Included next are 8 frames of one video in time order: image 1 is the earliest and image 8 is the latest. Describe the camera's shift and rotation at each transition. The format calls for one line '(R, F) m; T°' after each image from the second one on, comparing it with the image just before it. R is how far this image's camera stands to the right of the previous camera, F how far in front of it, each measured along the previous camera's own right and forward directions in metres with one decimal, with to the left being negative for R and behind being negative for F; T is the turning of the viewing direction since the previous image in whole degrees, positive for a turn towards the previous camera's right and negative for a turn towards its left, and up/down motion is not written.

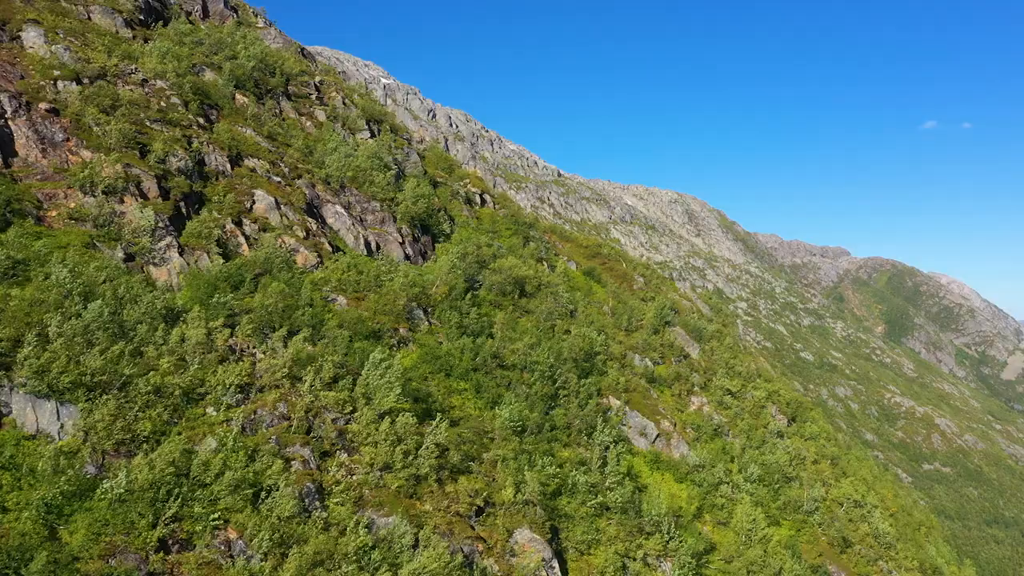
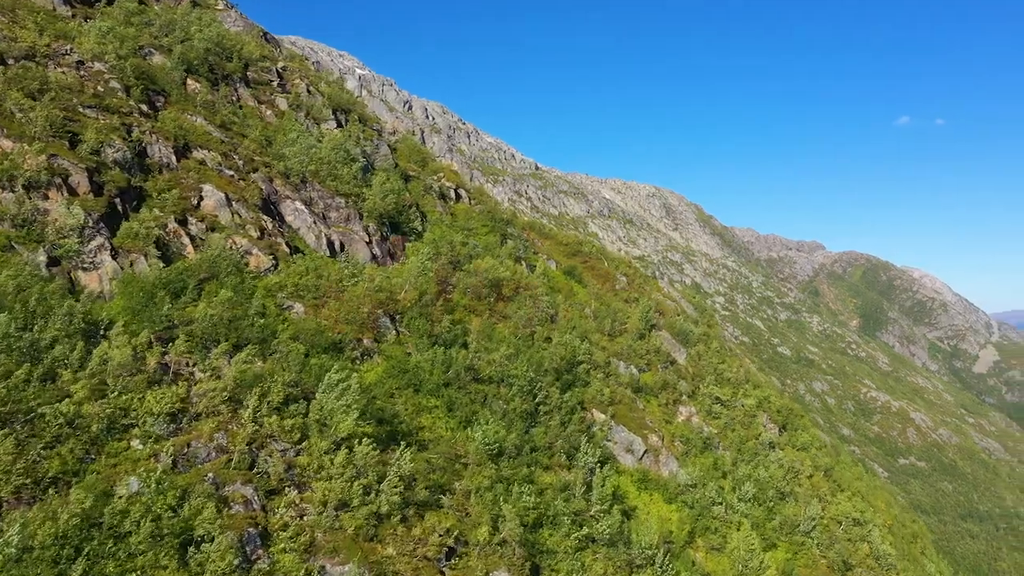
(+0.1, +3.7) m; +2°
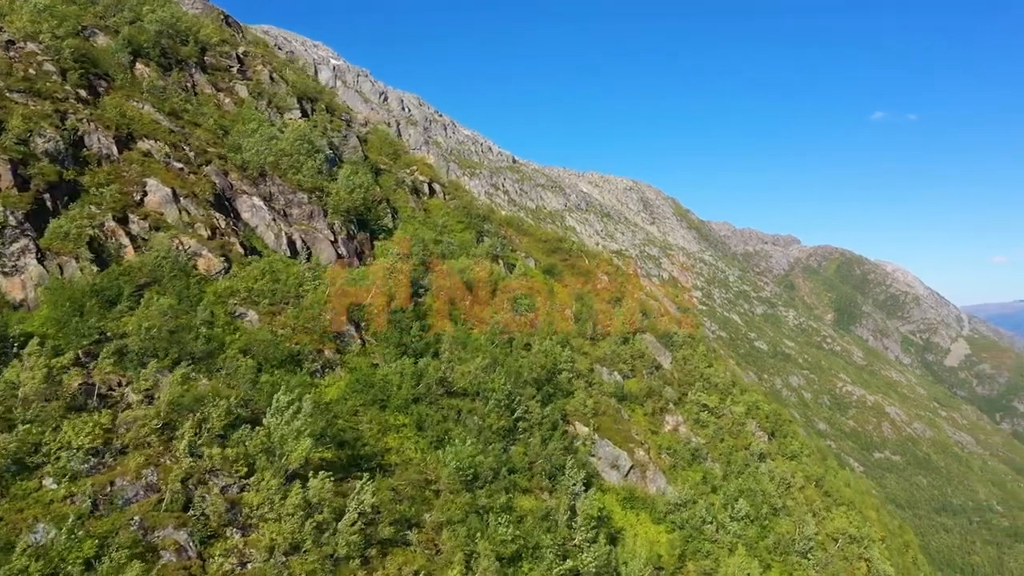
(0.0, +3.2) m; +2°
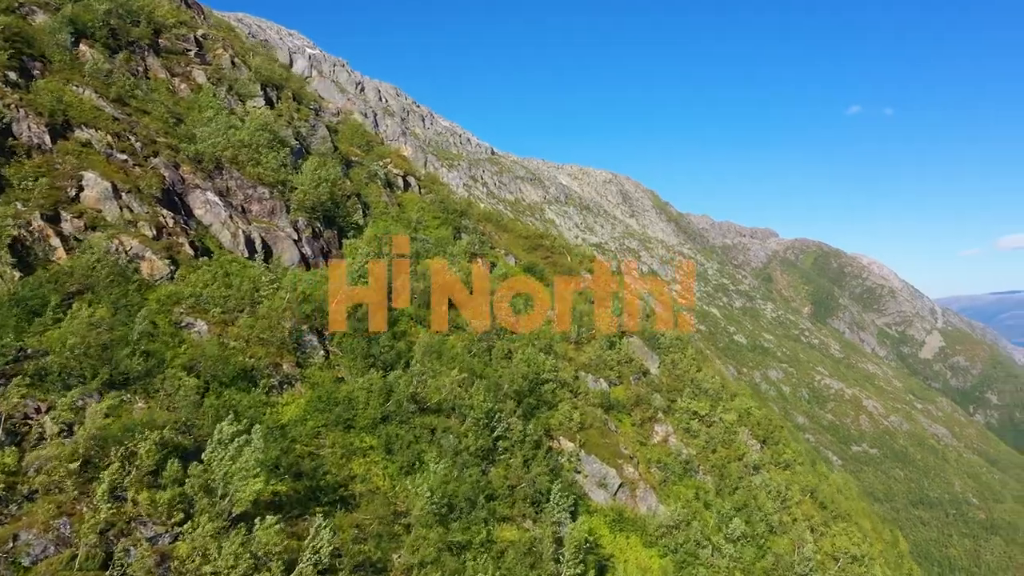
(0.0, +3.2) m; +1°
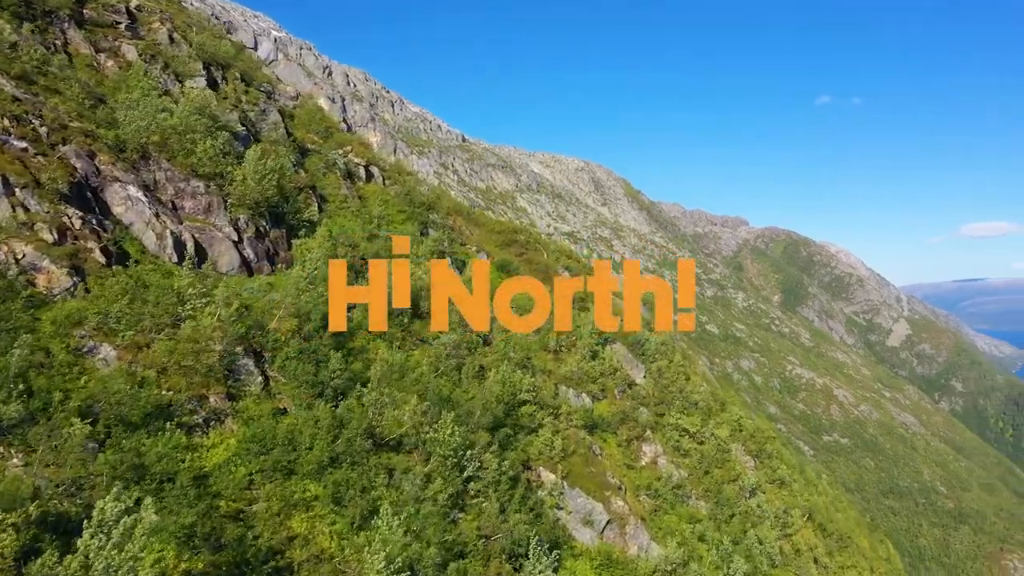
(-0.1, +4.8) m; +2°
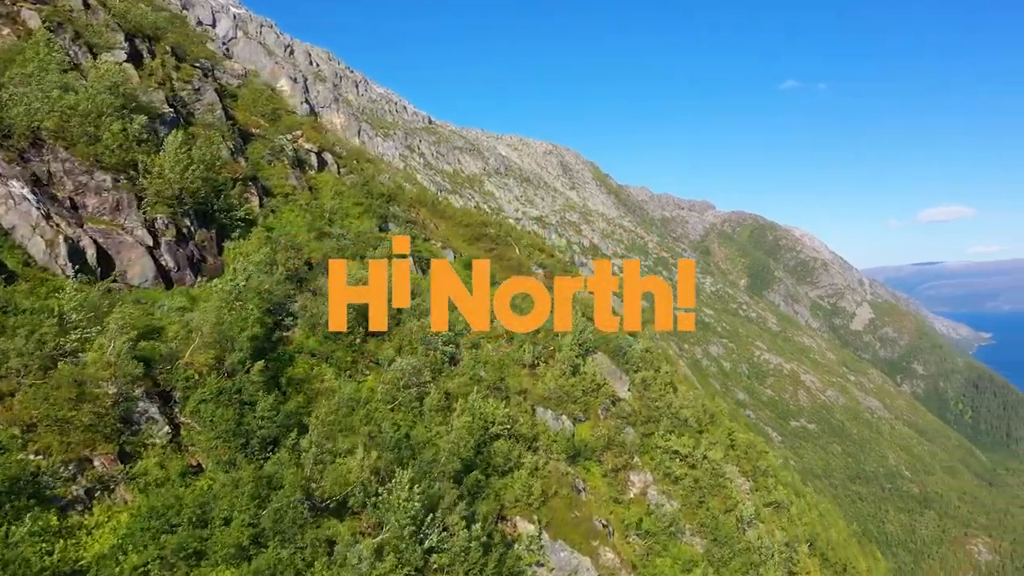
(-0.1, +5.3) m; +2°
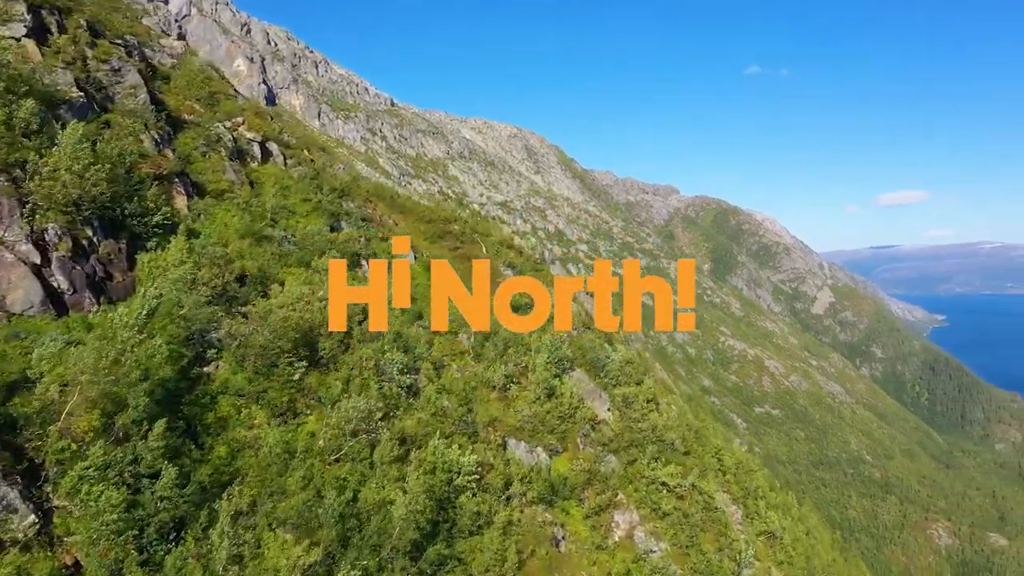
(-0.1, +4.7) m; +3°
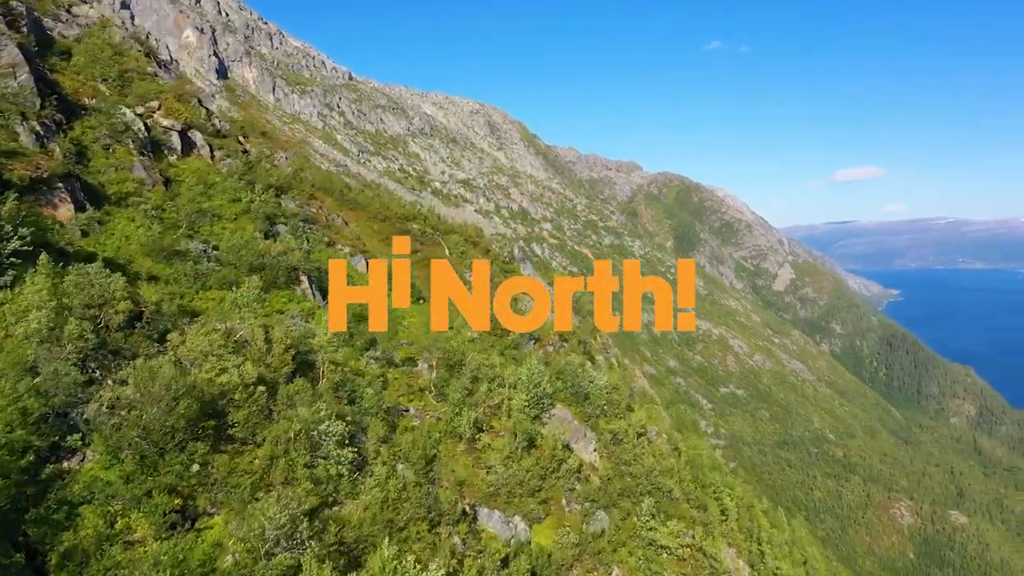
(-0.3, +6.3) m; +3°
